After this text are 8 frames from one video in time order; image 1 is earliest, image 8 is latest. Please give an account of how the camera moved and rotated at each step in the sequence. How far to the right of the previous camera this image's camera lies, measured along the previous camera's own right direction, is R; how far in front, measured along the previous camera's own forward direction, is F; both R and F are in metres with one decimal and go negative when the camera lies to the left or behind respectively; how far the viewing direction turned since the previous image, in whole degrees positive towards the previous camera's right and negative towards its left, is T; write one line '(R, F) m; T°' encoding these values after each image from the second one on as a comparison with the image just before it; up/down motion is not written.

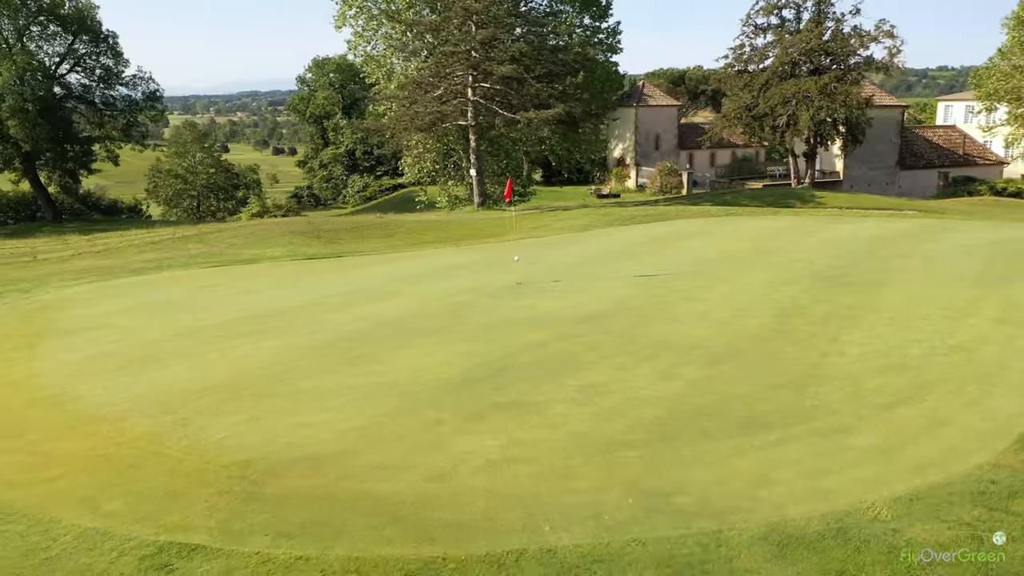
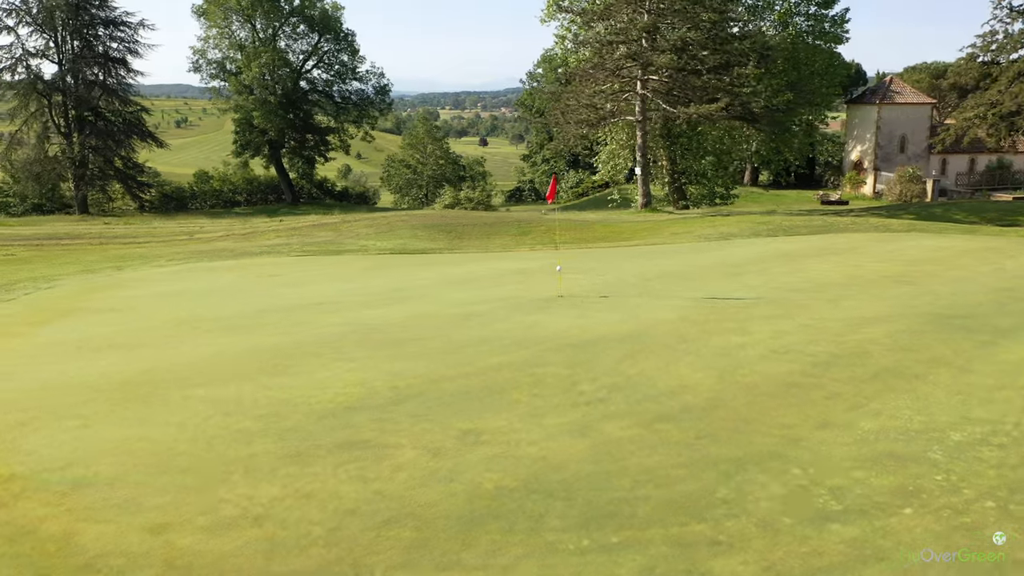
(+2.7, +1.8) m; -17°
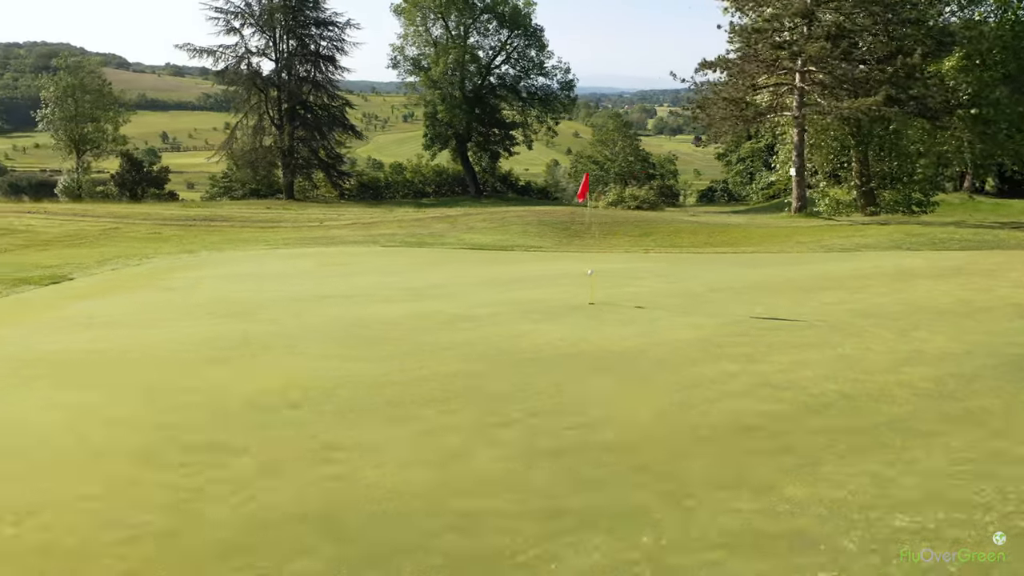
(+2.2, +1.0) m; -14°
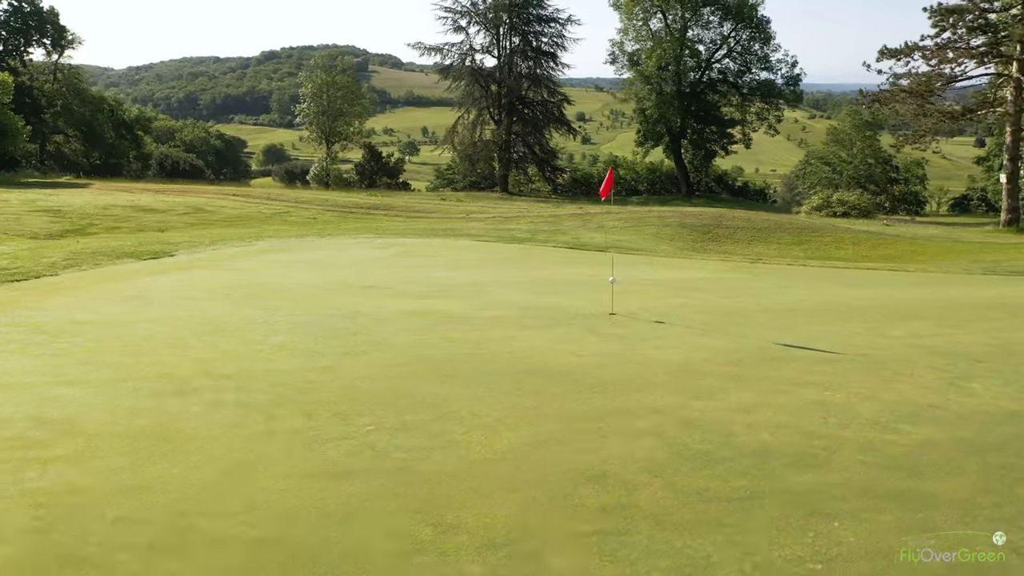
(+2.5, +1.1) m; -17°
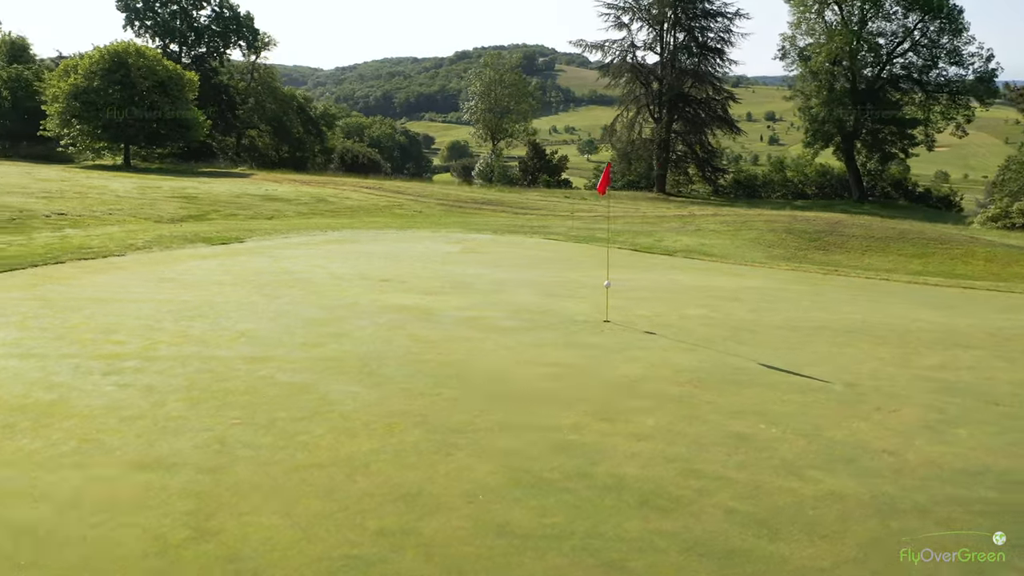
(+1.9, +0.6) m; -12°
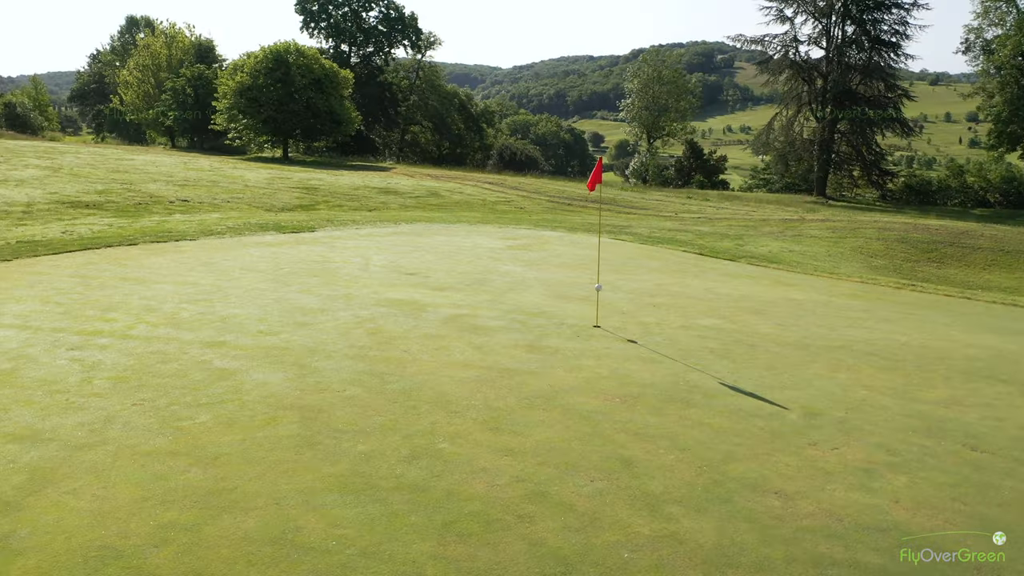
(+1.7, +0.5) m; -12°
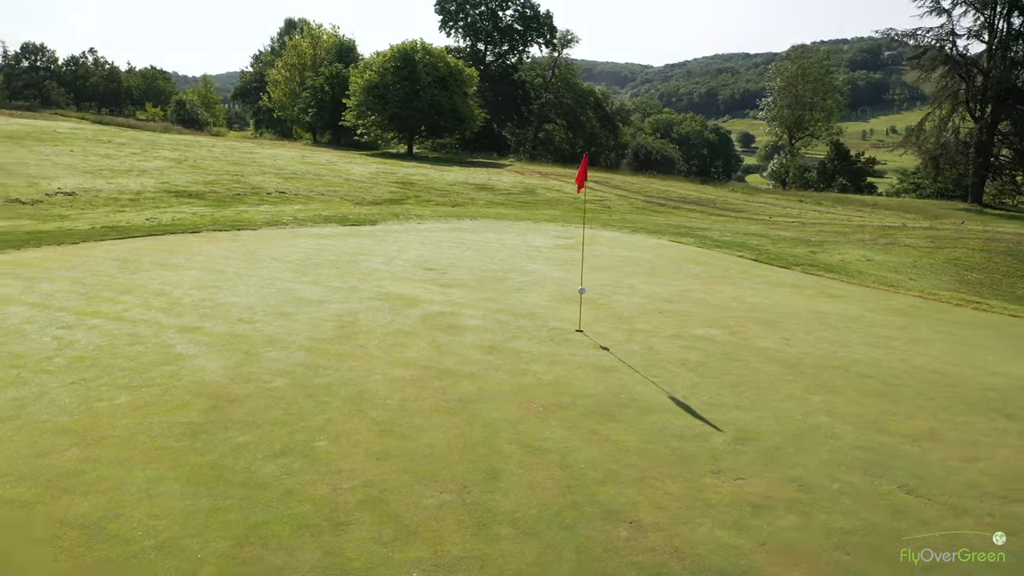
(+1.5, +0.4) m; -10°
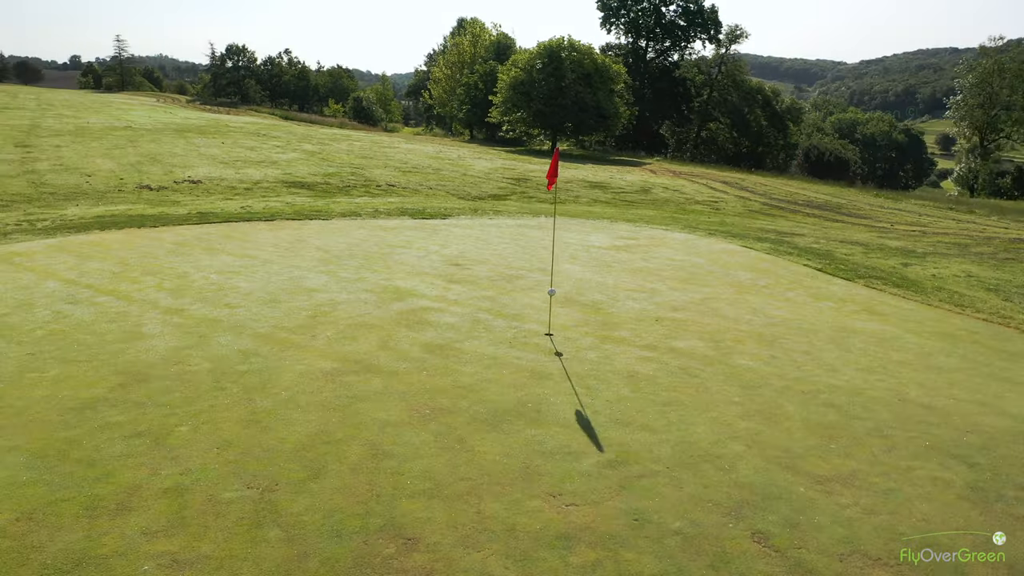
(+1.7, +0.4) m; -12°
